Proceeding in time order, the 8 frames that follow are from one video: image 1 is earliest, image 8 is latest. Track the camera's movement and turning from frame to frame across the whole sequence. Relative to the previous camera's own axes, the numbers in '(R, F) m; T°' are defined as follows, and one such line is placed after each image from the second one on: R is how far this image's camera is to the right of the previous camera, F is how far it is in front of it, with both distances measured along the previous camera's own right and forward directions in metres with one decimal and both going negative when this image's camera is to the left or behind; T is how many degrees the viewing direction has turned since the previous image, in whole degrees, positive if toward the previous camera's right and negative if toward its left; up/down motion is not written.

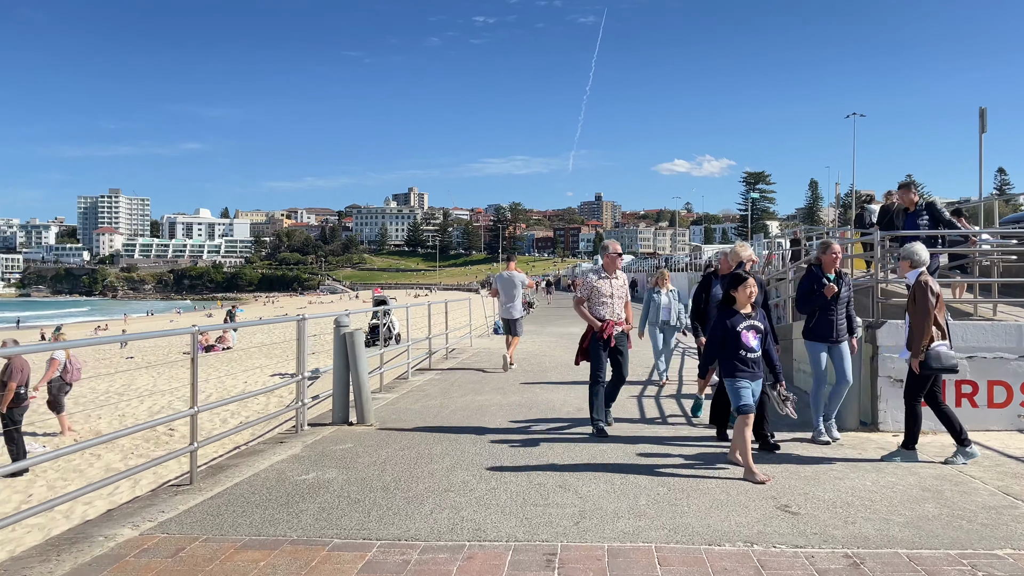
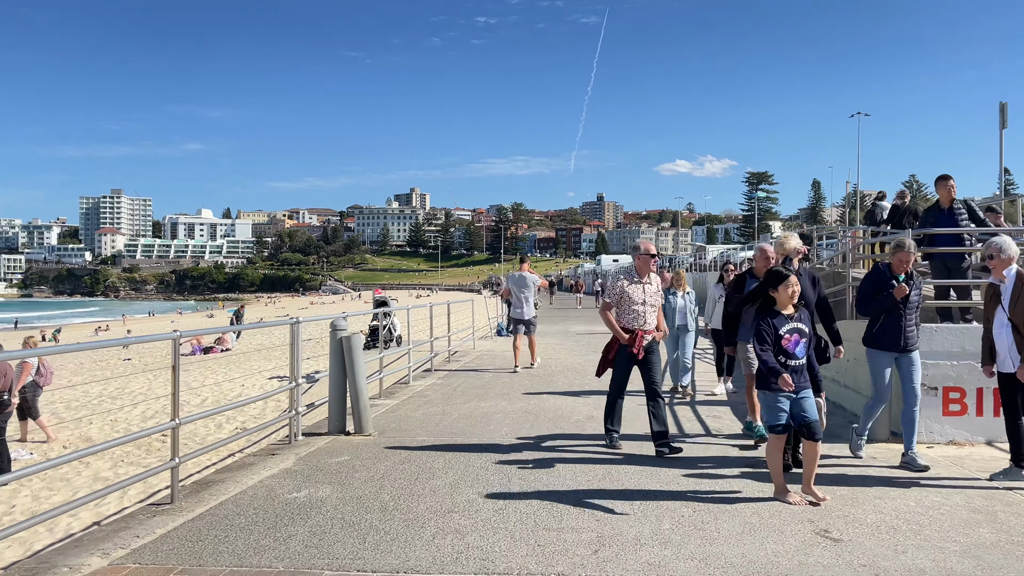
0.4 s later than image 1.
(0.0, +0.4) m; 0°
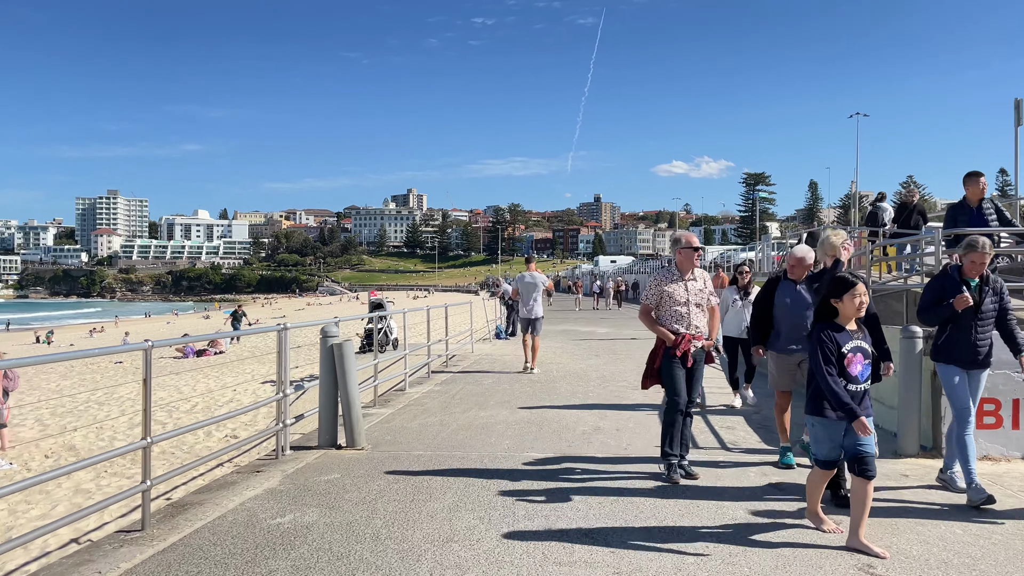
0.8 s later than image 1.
(0.0, +0.4) m; 0°
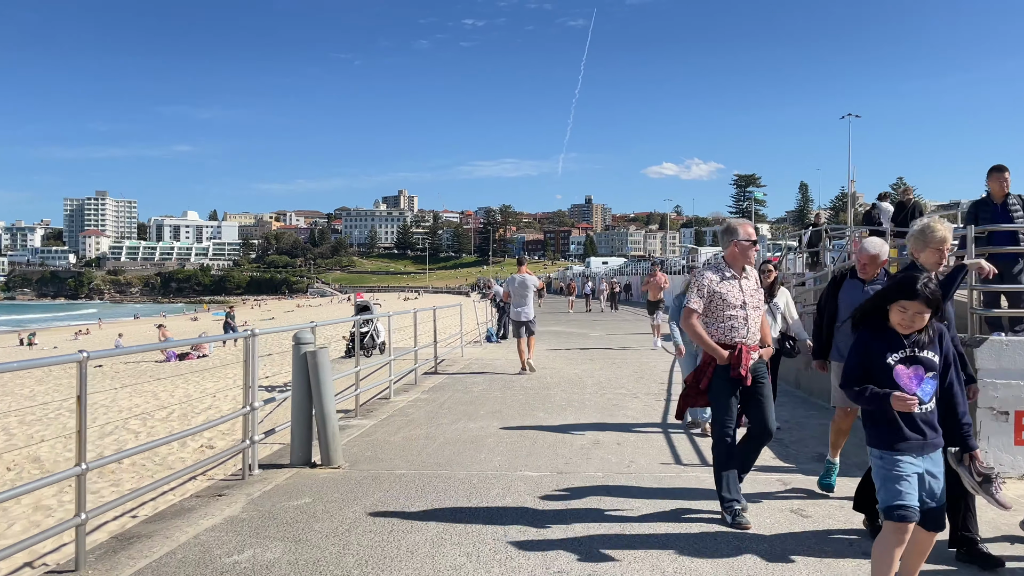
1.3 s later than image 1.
(0.0, +0.5) m; +1°
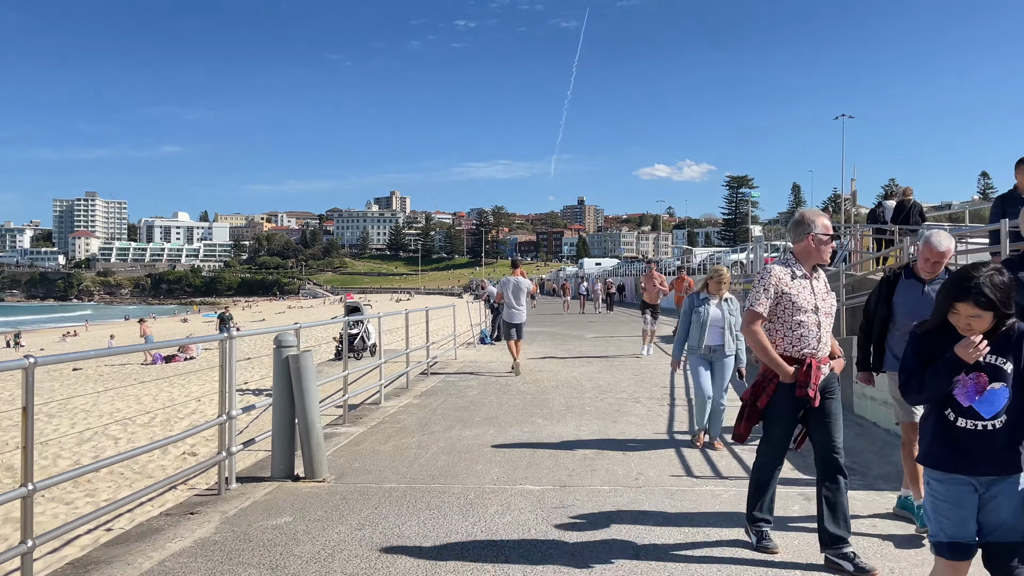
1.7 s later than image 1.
(0.0, +0.4) m; +1°
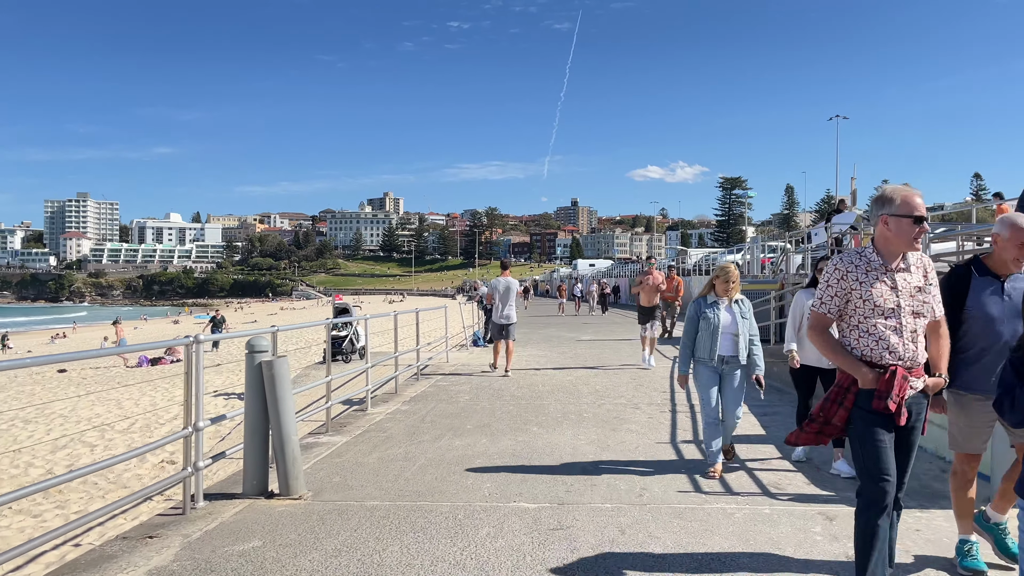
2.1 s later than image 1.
(0.0, +0.4) m; 0°
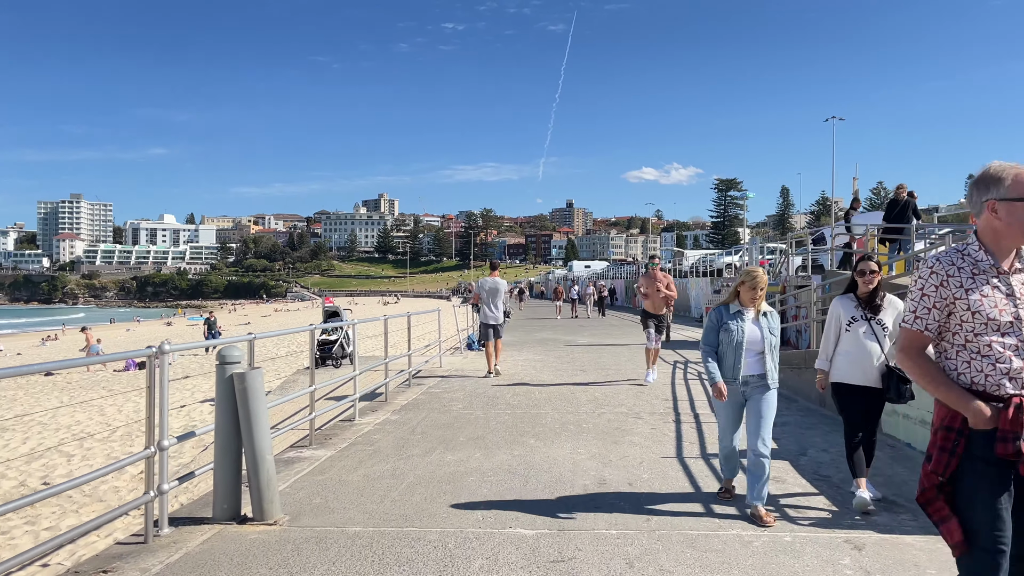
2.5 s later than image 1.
(0.0, +0.4) m; 0°
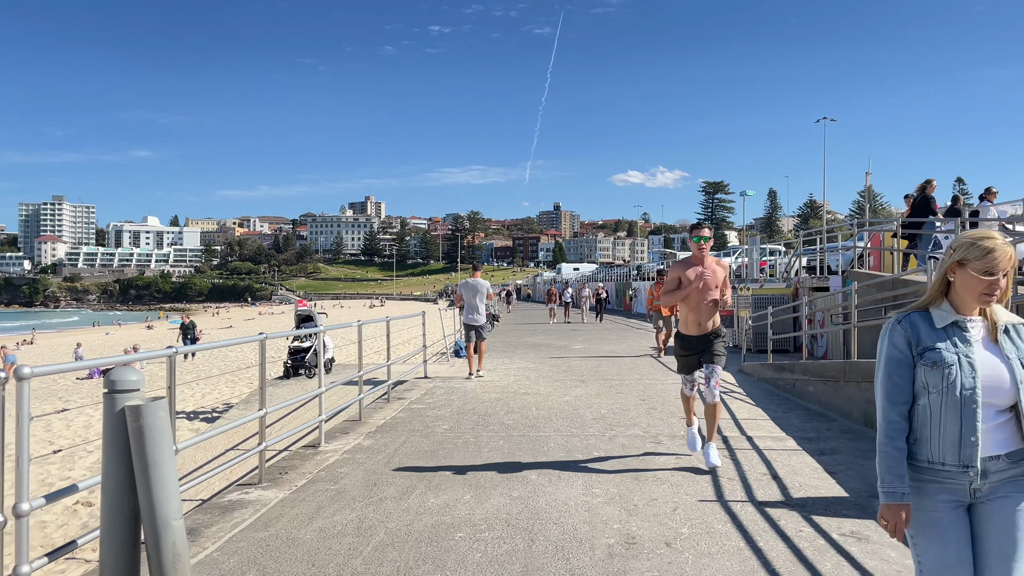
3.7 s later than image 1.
(-0.1, +1.1) m; +1°
